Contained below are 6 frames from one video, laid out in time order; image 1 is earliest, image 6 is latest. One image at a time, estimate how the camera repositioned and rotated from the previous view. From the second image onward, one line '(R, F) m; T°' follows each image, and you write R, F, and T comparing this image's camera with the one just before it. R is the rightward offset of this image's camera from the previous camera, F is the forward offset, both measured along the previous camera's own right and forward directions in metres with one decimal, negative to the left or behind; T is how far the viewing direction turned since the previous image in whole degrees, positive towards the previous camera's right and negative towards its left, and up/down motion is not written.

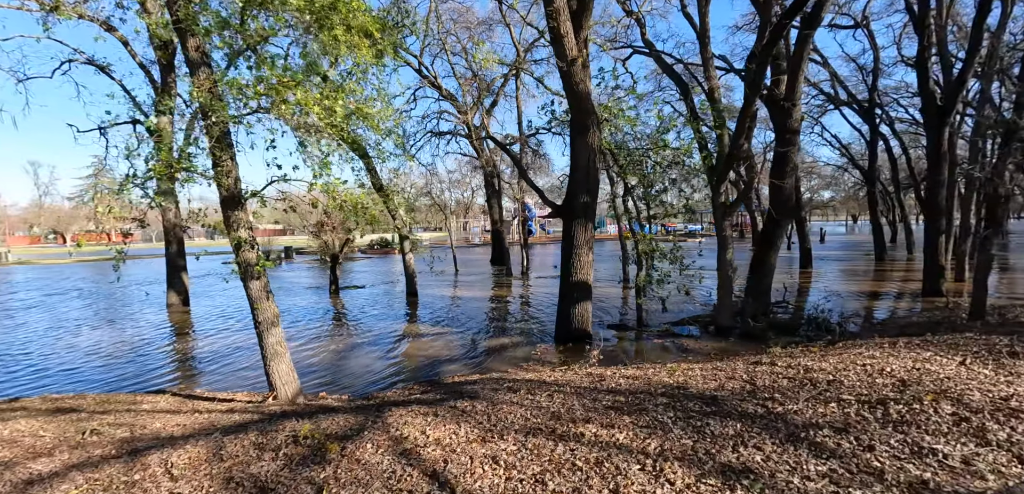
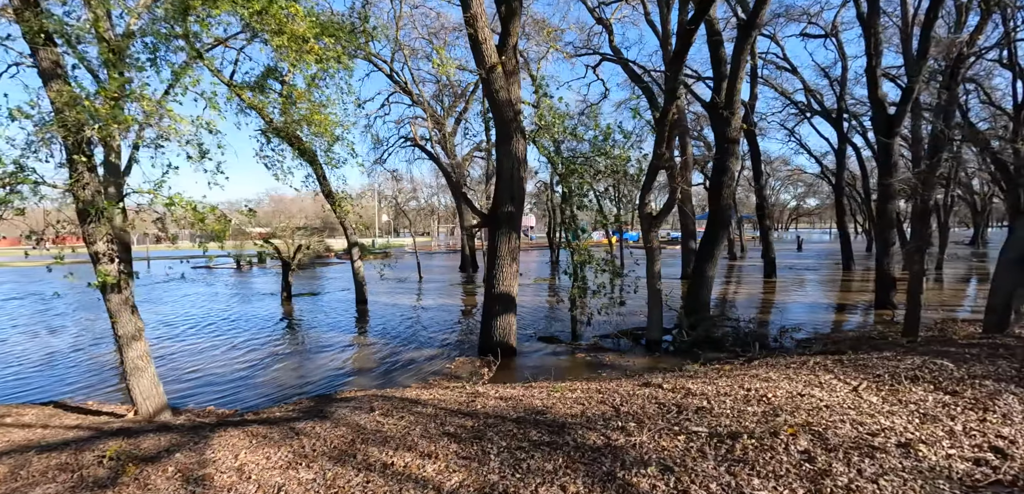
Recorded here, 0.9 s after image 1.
(+1.3, +0.3) m; -1°
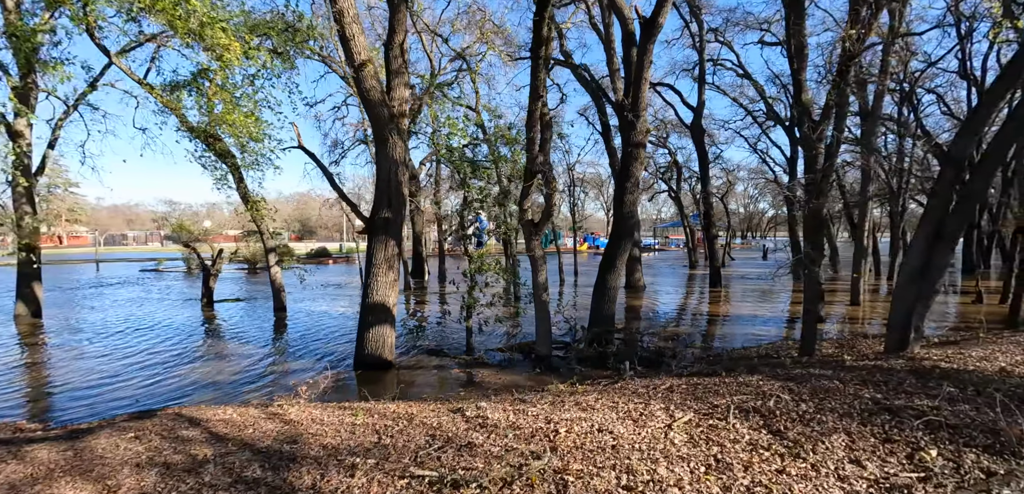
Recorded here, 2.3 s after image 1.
(+1.9, +0.6) m; -1°
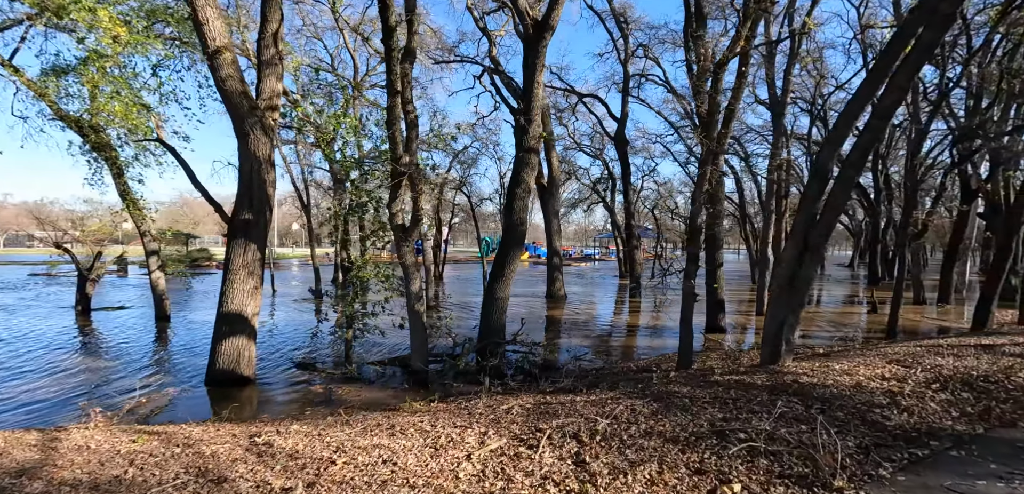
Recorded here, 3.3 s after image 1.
(+1.1, +0.4) m; +4°
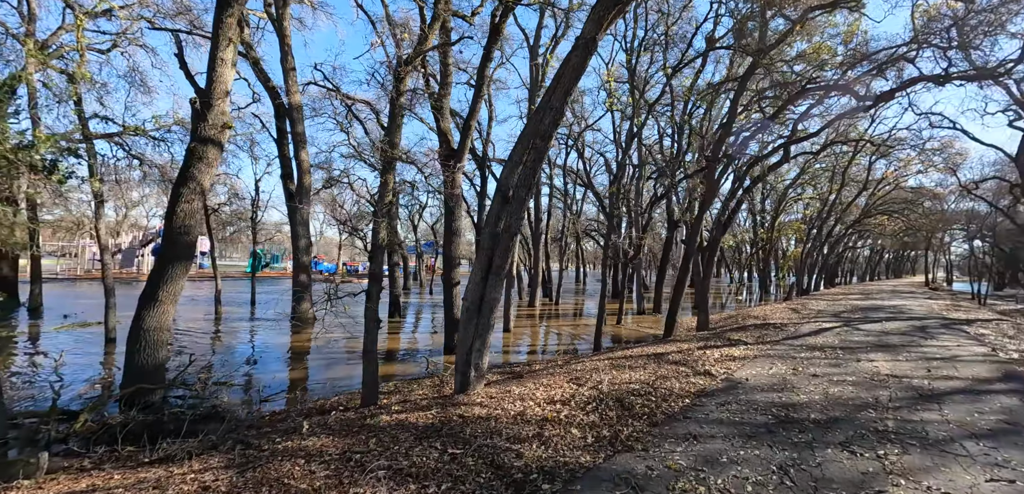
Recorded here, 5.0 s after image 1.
(+1.3, +0.6) m; +23°
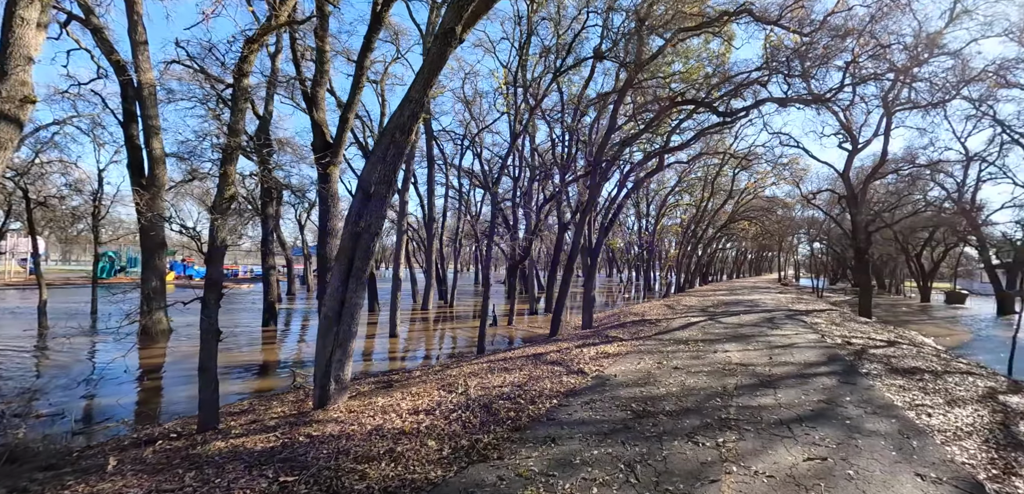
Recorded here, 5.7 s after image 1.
(+0.3, +0.2) m; +12°
